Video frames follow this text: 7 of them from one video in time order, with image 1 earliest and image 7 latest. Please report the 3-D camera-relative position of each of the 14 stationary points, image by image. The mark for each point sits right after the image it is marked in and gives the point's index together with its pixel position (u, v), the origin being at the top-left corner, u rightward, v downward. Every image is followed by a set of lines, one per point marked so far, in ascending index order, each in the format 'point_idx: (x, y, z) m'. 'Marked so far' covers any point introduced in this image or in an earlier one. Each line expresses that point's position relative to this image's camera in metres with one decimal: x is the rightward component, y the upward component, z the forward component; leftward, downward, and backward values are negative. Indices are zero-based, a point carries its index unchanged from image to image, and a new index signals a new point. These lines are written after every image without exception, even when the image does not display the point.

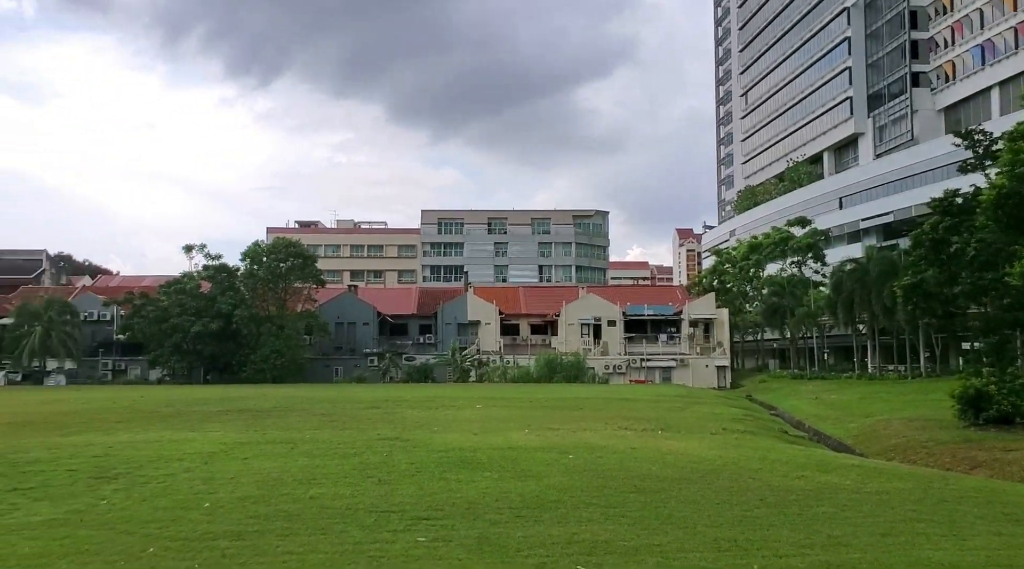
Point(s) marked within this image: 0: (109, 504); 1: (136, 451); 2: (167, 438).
0: (-4.6, -2.5, +10.1) m
1: (-6.4, -2.9, +15.0) m
2: (-6.9, -3.1, +17.4) m
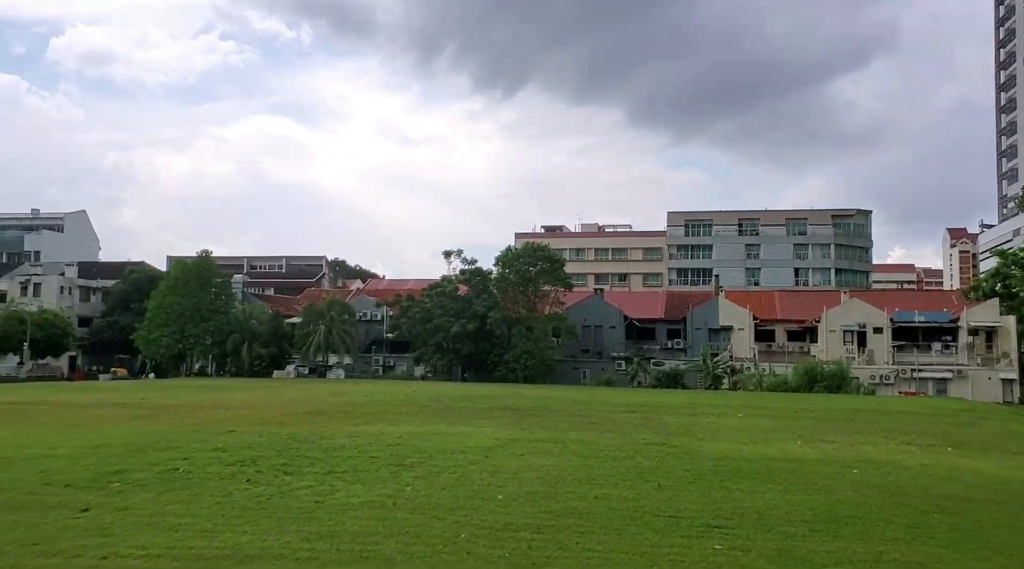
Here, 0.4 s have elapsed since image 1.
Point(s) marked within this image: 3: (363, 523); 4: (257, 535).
0: (-1.2, -2.5, +10.8) m
1: (-1.6, -2.9, +16.0) m
2: (-1.4, -3.1, +18.5) m
3: (-1.5, -2.4, +8.8) m
4: (-2.4, -2.3, +8.1) m
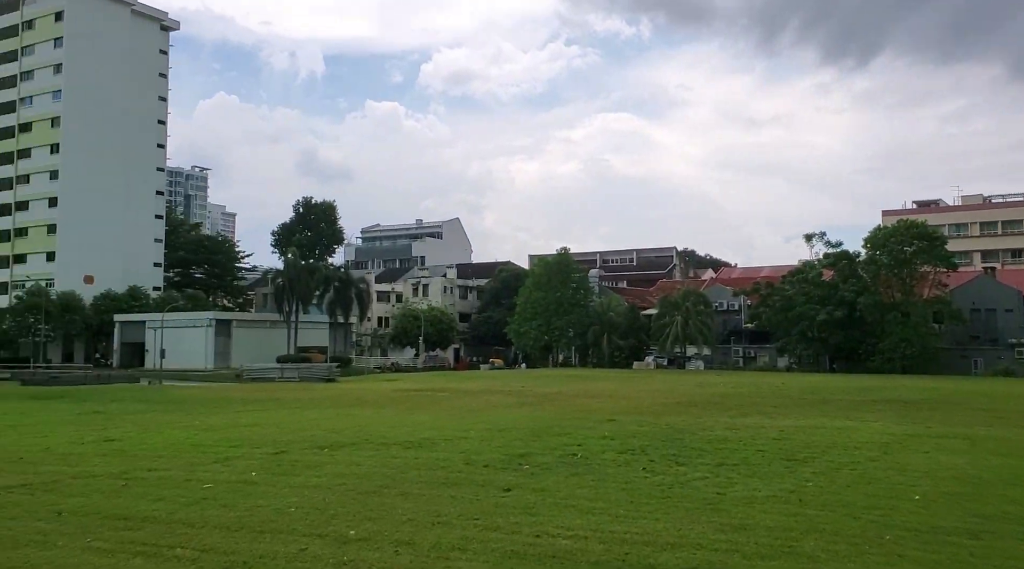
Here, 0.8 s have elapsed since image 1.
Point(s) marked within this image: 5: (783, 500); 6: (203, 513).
0: (+3.6, -2.4, +10.3) m
1: (+5.2, -2.6, +15.3) m
2: (+6.4, -2.8, +17.5) m
3: (+2.6, -2.3, +8.6) m
4: (+1.5, -2.3, +8.3) m
5: (+2.9, -2.3, +9.4) m
6: (-2.9, -2.1, +8.2) m
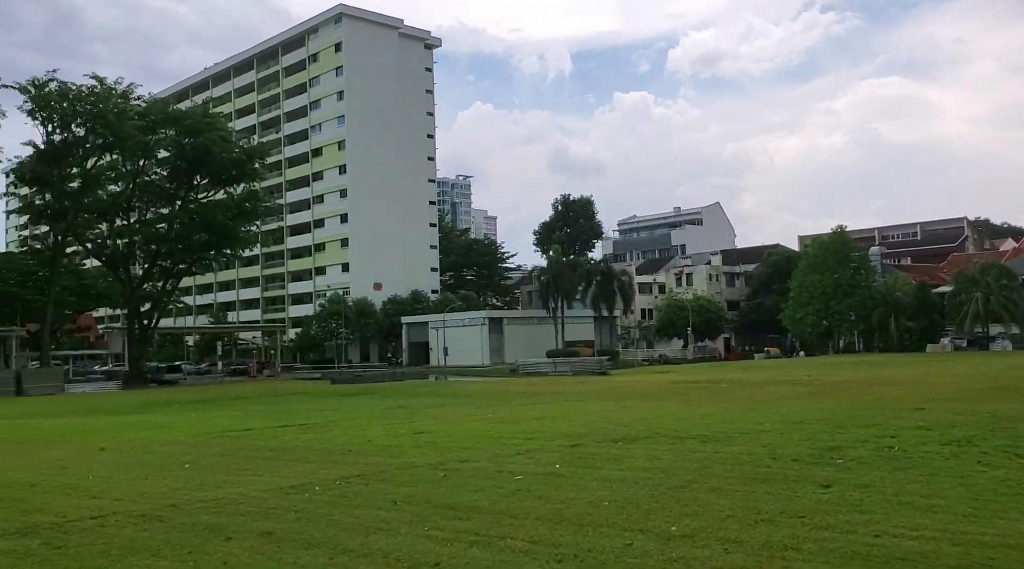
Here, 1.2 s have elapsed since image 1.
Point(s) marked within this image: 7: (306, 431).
0: (+6.9, -2.0, +8.6) m
1: (+9.9, -2.1, +12.9) m
2: (+11.7, -2.1, +14.7) m
3: (+5.4, -2.0, +7.2) m
4: (+4.3, -2.0, +7.2) m
5: (+6.0, -2.0, +8.0) m
6: (+0.1, -2.1, +8.5) m
7: (-3.9, -2.8, +16.6) m
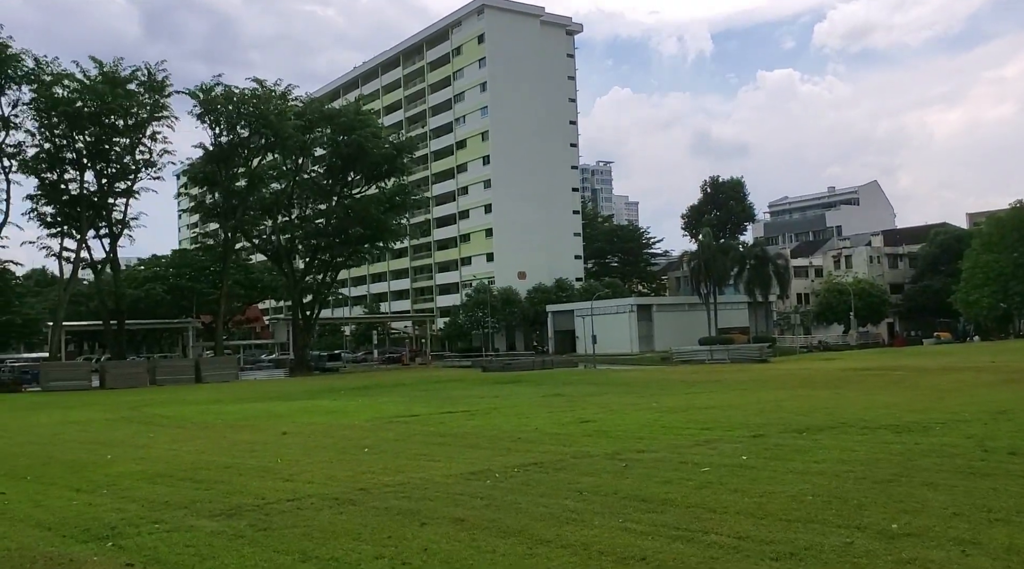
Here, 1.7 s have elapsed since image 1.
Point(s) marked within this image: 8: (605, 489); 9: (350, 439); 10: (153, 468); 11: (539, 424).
0: (+8.6, -1.7, +7.1) m
1: (+12.3, -1.7, +10.8) m
2: (+14.3, -1.7, +12.3) m
3: (+7.0, -1.7, +6.0) m
4: (+5.9, -1.8, +6.2) m
5: (+7.7, -1.7, +6.6) m
6: (+1.9, -2.0, +8.0) m
7: (-0.8, -2.6, +16.8) m
8: (+0.9, -2.0, +8.6) m
9: (-2.5, -2.4, +13.8) m
10: (-4.8, -2.4, +11.6) m
11: (+0.5, -2.4, +14.9) m
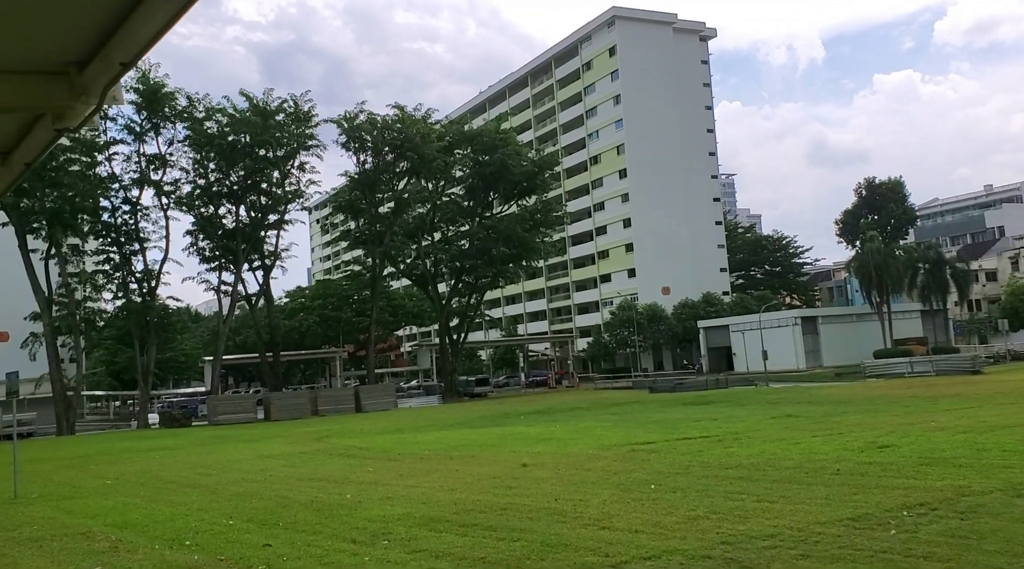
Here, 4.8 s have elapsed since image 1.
0: (+11.6, -1.2, +3.7) m
1: (+15.7, -1.1, +6.9) m
2: (+17.9, -1.0, +8.1) m
3: (+9.8, -1.2, +2.8) m
4: (+8.7, -1.3, +3.1) m
5: (+10.5, -1.2, +3.3) m
6: (+5.0, -1.7, +5.5) m
7: (+3.5, -2.6, +14.5) m
8: (+4.1, -1.8, +6.2) m
9: (+1.4, -2.5, +11.7) m
10: (-1.1, -2.5, +9.8) m
11: (+4.5, -2.4, +12.5) m
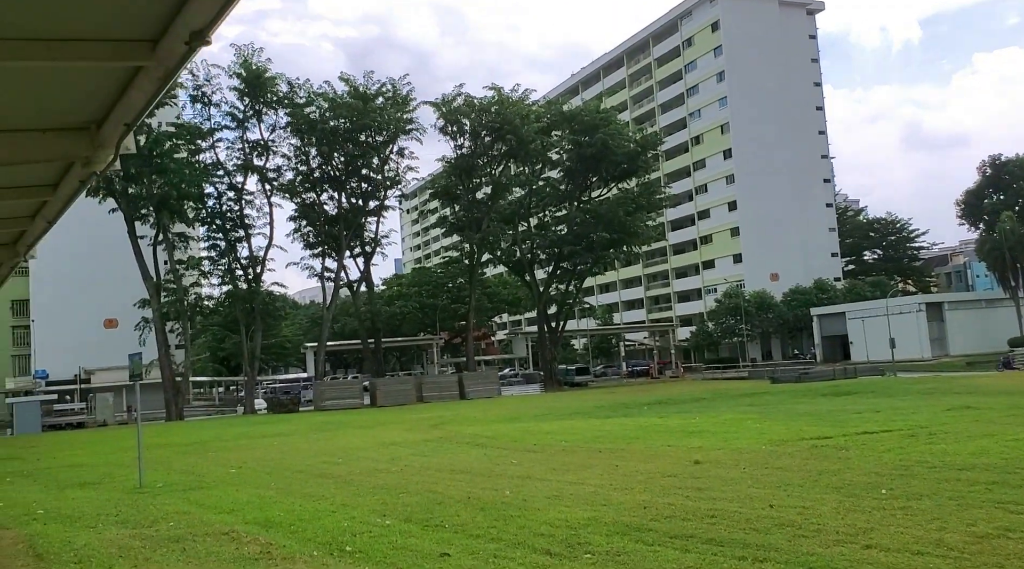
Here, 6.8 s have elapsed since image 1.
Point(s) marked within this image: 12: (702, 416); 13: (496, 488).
0: (+12.9, -0.8, +1.0) m
1: (+17.2, -0.7, +3.8) m
2: (+19.6, -0.6, +4.8) m
3: (+11.0, -0.9, +0.3) m
4: (+10.0, -1.0, +0.7) m
5: (+11.8, -0.9, +0.7) m
6: (+6.5, -1.4, +3.4) m
7: (+5.9, -2.2, +12.5) m
8: (+5.7, -1.5, +4.2) m
9: (+3.5, -2.1, +10.0) m
10: (+0.8, -2.2, +8.3) m
11: (+6.7, -2.0, +10.4) m
12: (+4.3, -3.0, +19.6) m
13: (-0.2, -2.5, +10.5) m
